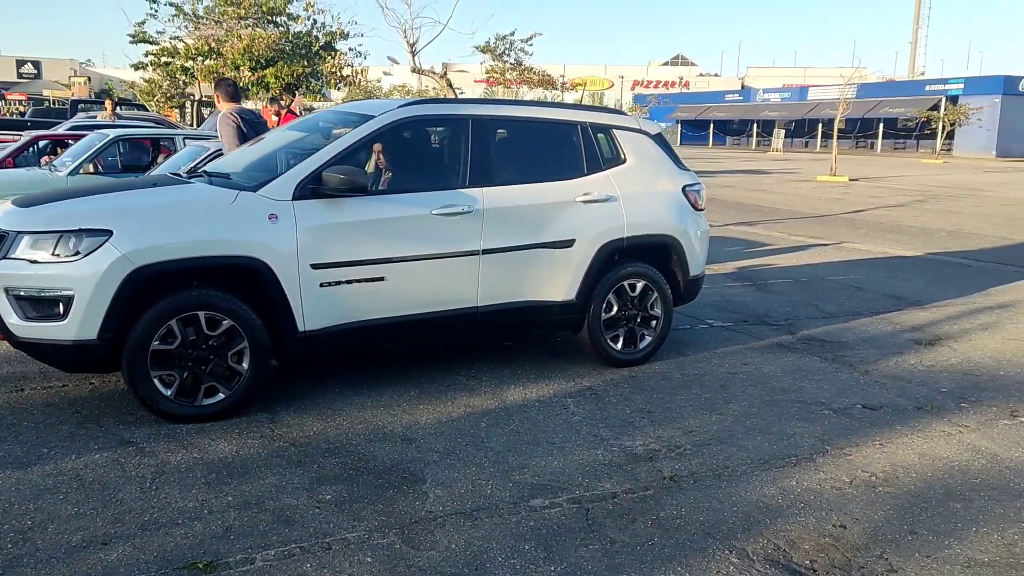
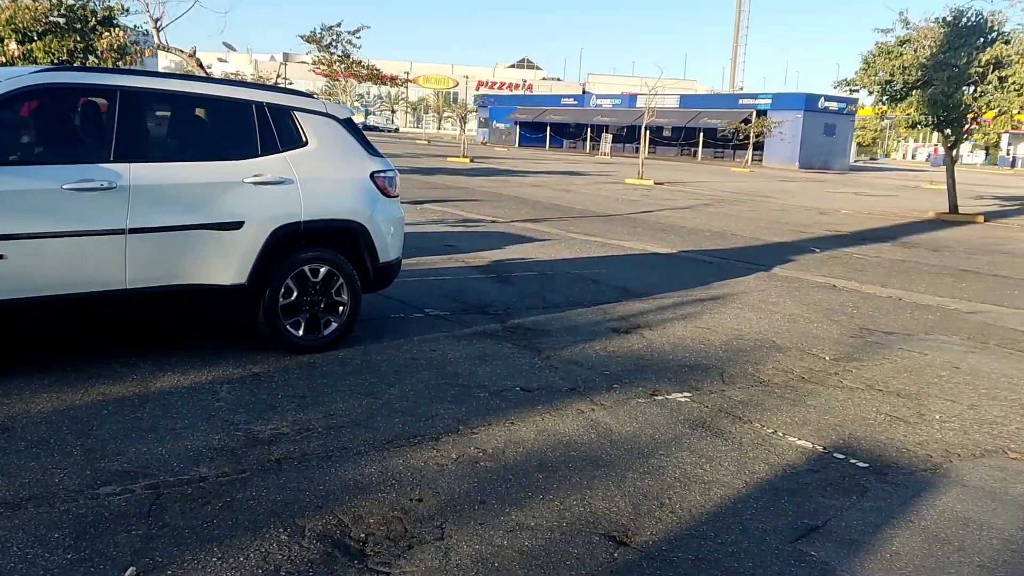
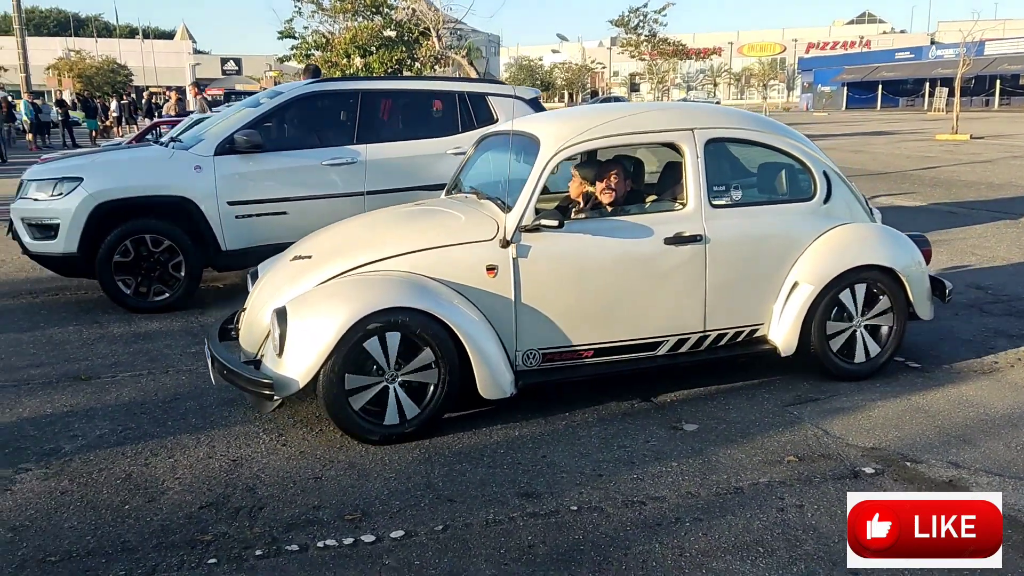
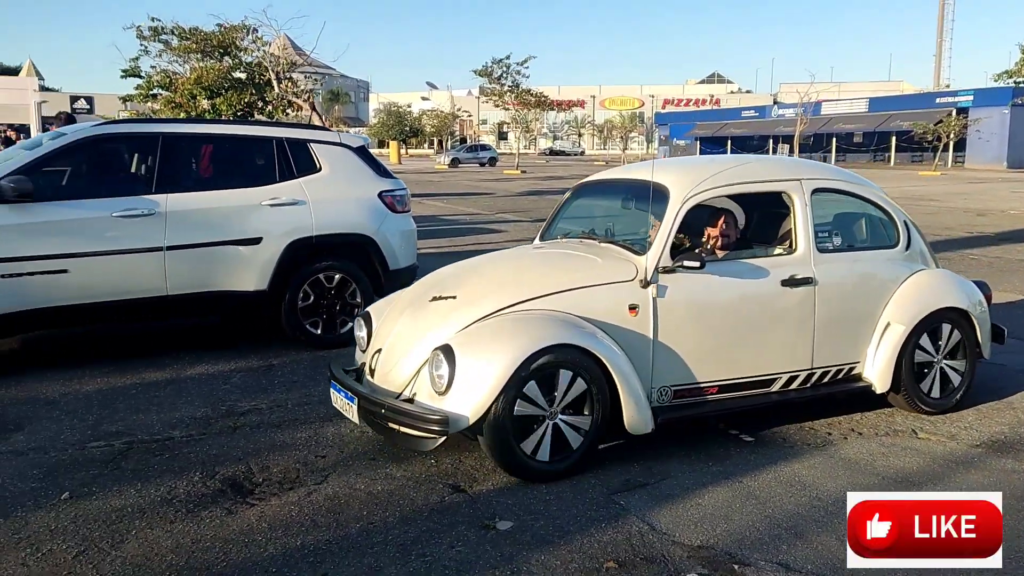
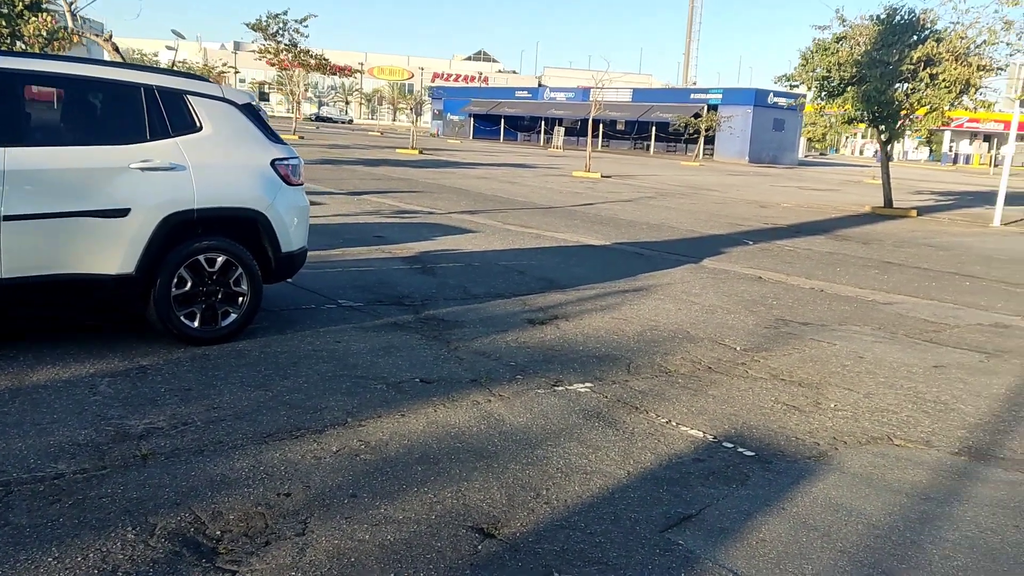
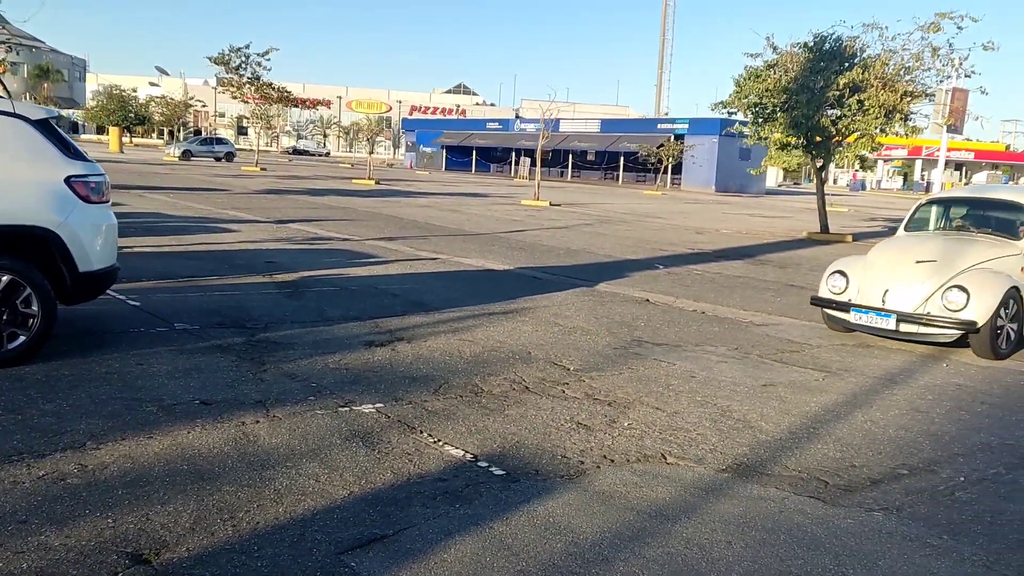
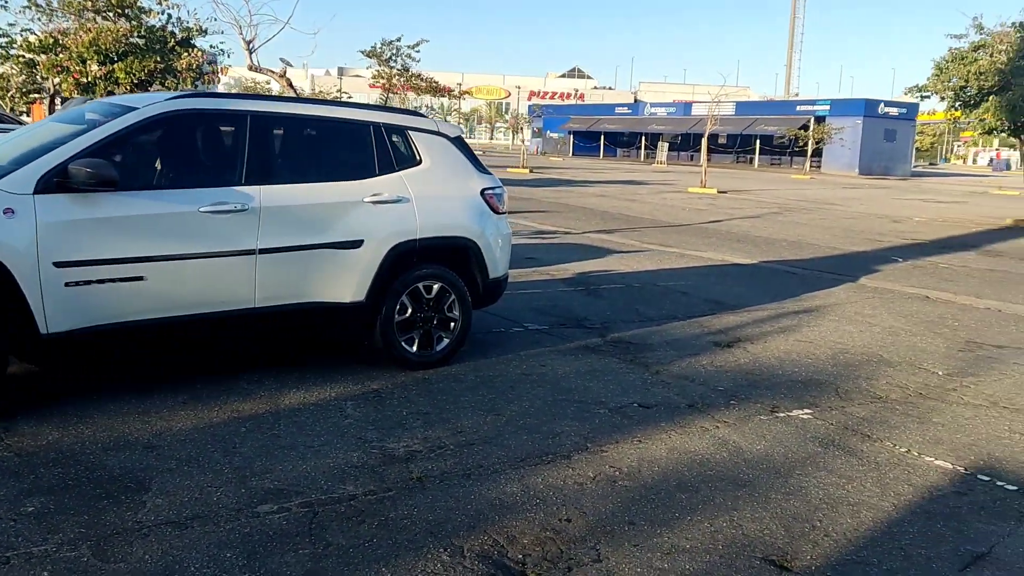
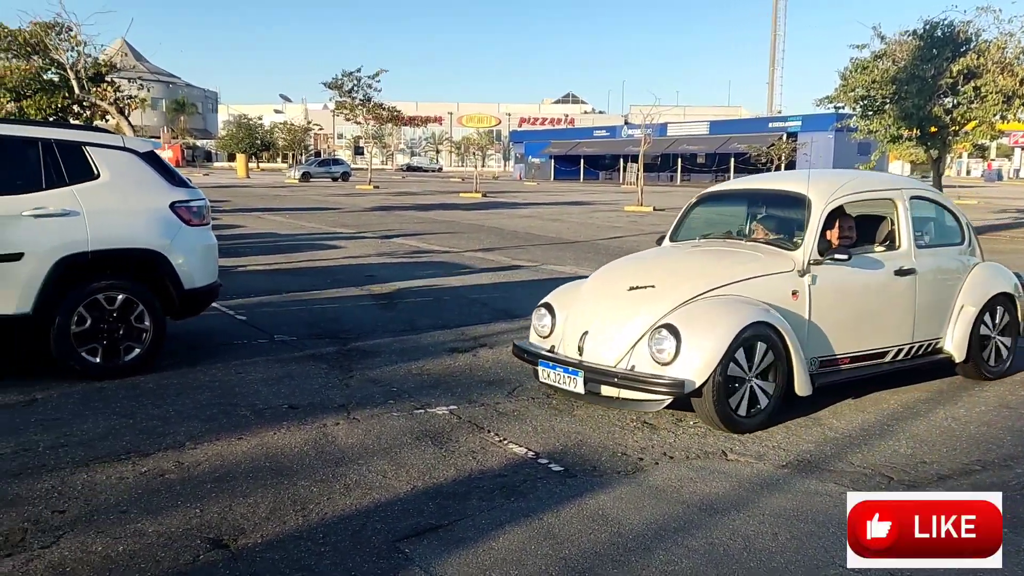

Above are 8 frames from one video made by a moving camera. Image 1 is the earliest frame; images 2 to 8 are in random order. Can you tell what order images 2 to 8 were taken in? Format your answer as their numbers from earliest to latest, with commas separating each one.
7, 2, 5, 6, 8, 4, 3
